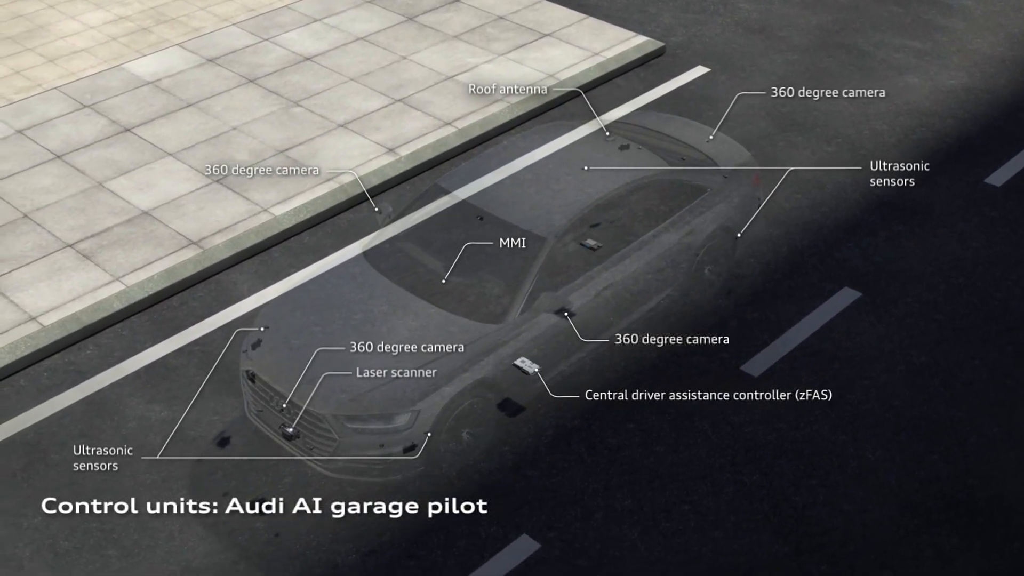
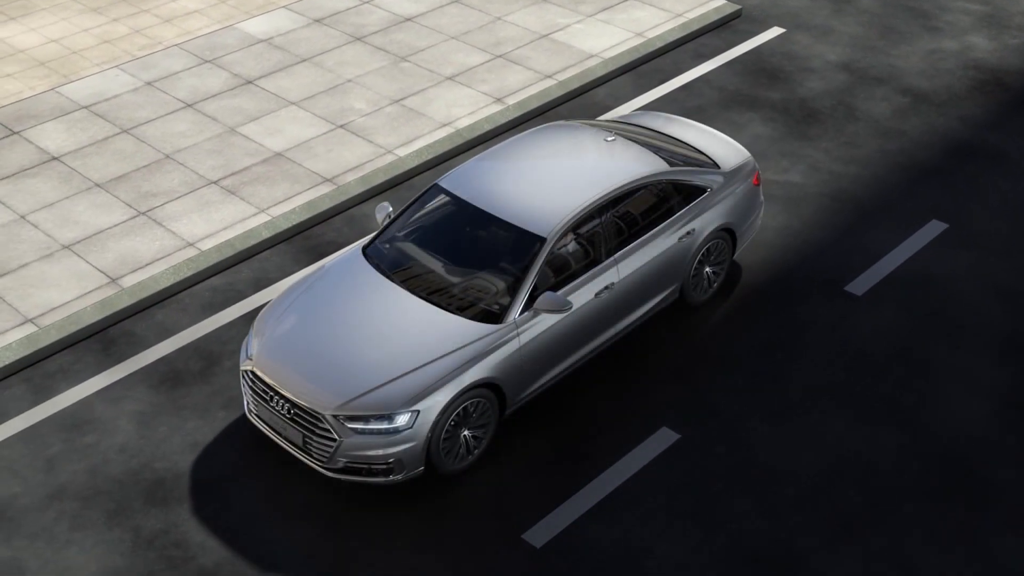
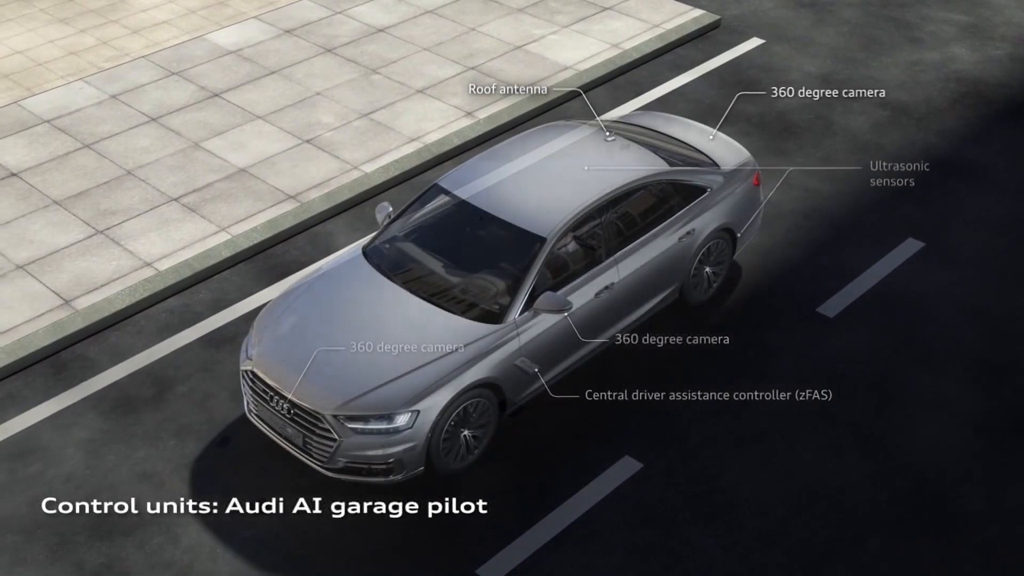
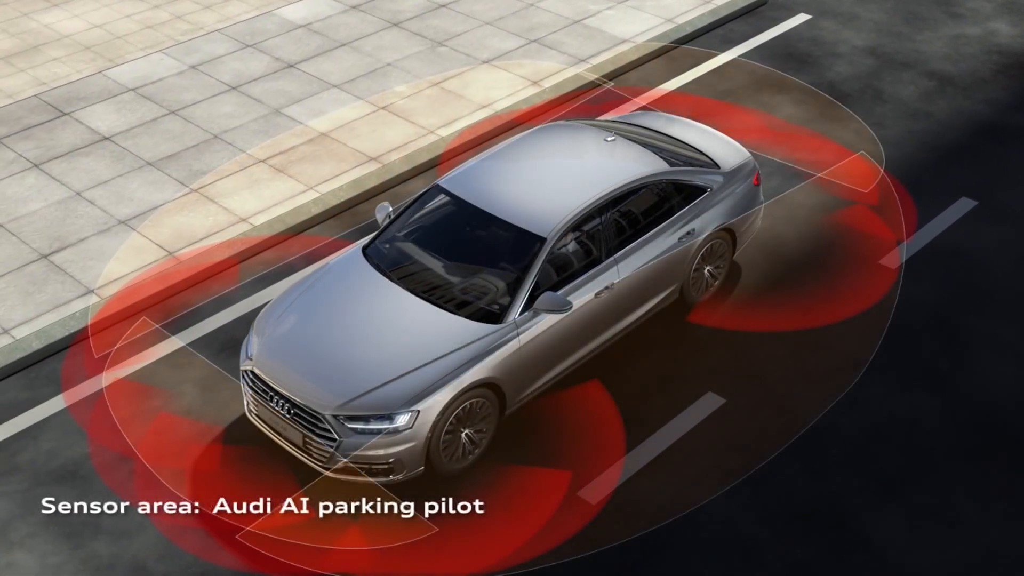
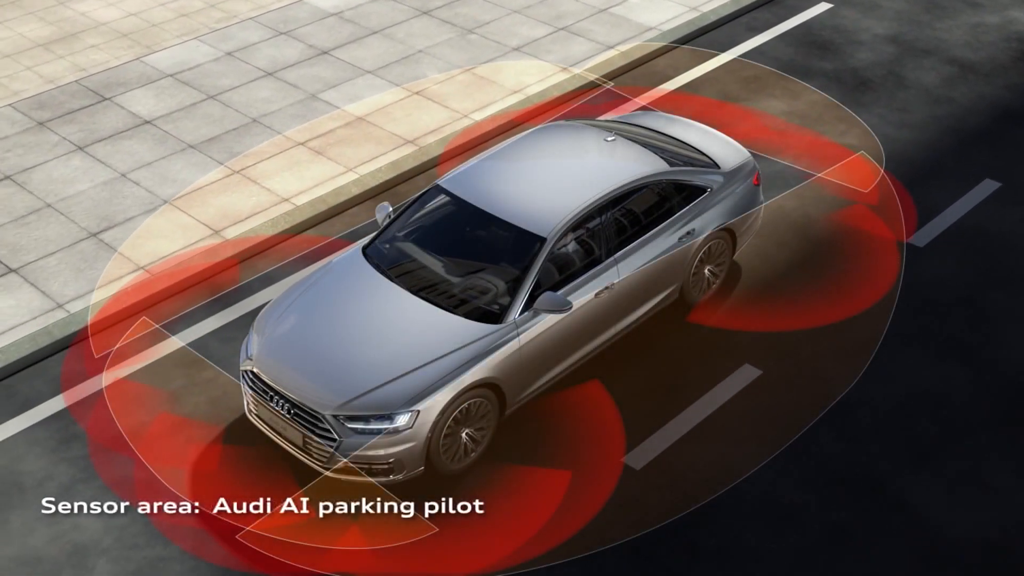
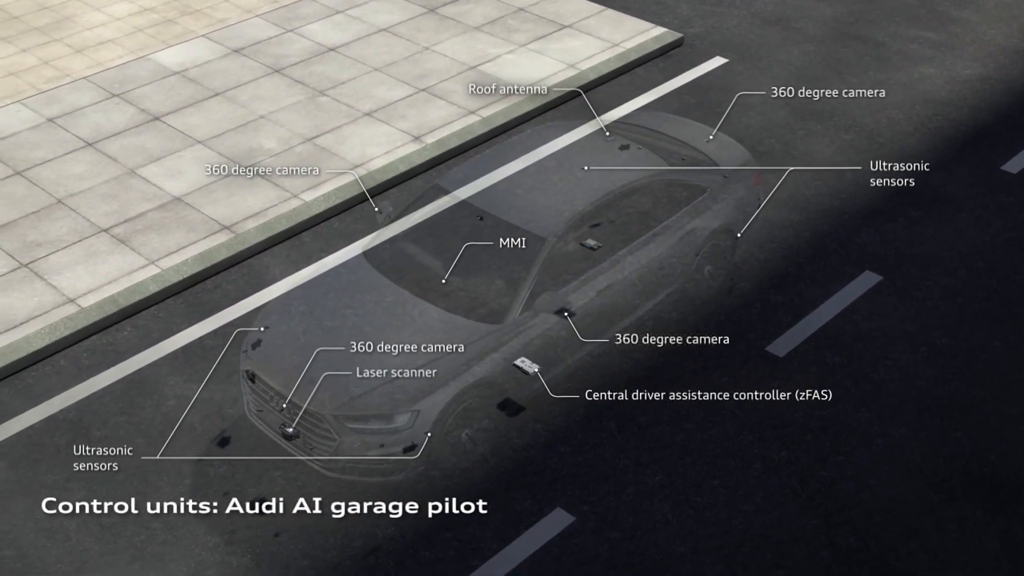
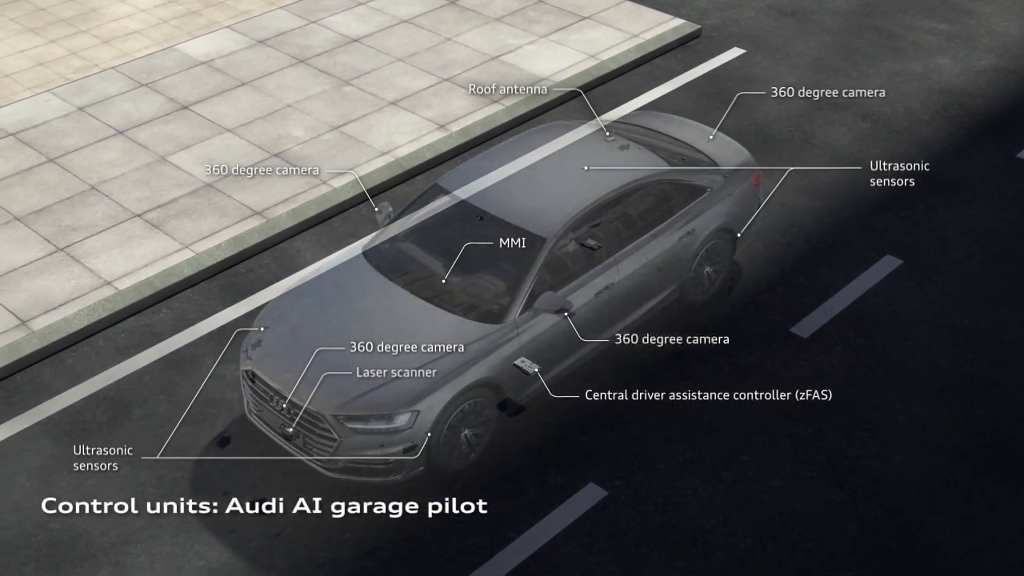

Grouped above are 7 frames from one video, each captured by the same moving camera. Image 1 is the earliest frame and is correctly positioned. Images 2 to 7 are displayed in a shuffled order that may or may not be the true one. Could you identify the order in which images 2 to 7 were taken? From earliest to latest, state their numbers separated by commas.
6, 7, 3, 2, 4, 5
